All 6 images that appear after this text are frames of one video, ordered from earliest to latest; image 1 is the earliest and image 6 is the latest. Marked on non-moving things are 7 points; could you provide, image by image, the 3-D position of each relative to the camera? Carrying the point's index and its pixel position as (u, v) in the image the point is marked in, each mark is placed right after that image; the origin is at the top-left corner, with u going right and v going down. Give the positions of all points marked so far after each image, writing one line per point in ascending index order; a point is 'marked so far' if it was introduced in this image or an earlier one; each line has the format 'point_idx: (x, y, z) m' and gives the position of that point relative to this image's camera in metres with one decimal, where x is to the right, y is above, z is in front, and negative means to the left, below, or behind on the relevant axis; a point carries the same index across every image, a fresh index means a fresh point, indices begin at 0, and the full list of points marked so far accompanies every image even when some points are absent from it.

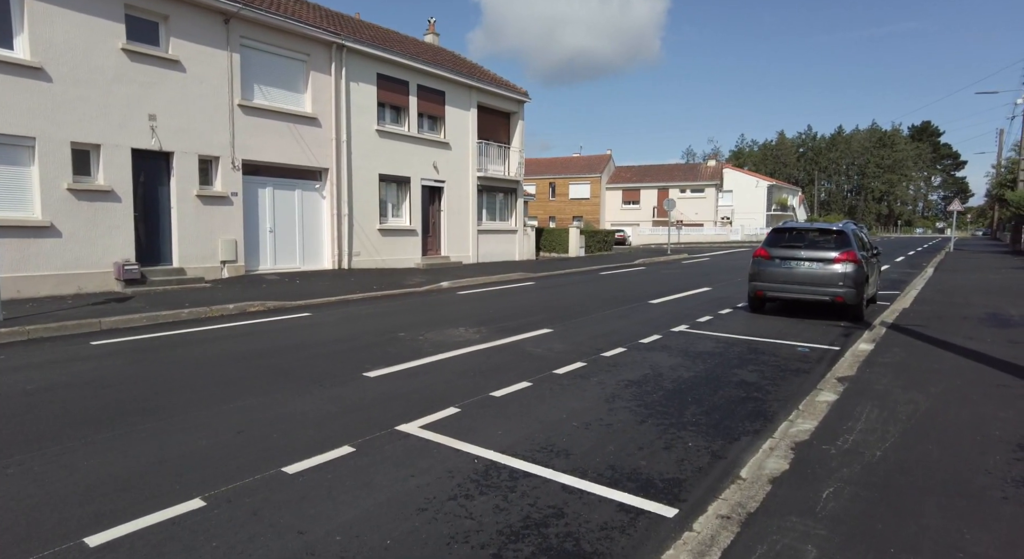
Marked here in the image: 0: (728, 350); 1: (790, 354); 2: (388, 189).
0: (+2.7, -0.9, +8.0) m
1: (+3.4, -0.9, +7.8) m
2: (-3.7, +2.7, +19.0) m
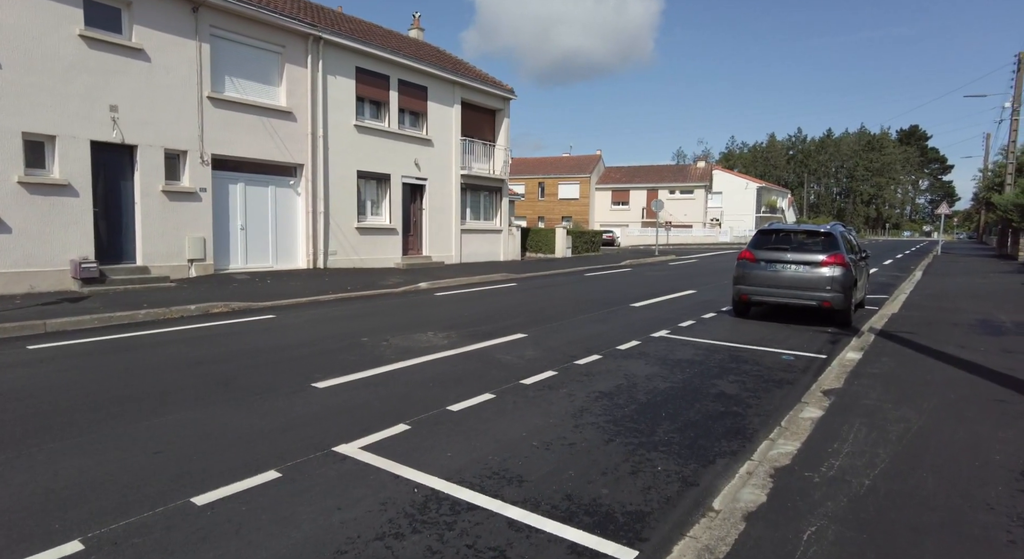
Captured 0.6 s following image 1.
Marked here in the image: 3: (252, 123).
0: (+2.4, -0.9, +7.6) m
1: (+3.1, -1.0, +7.4) m
2: (-4.3, +2.7, +18.4) m
3: (-6.1, +3.7, +14.7) m
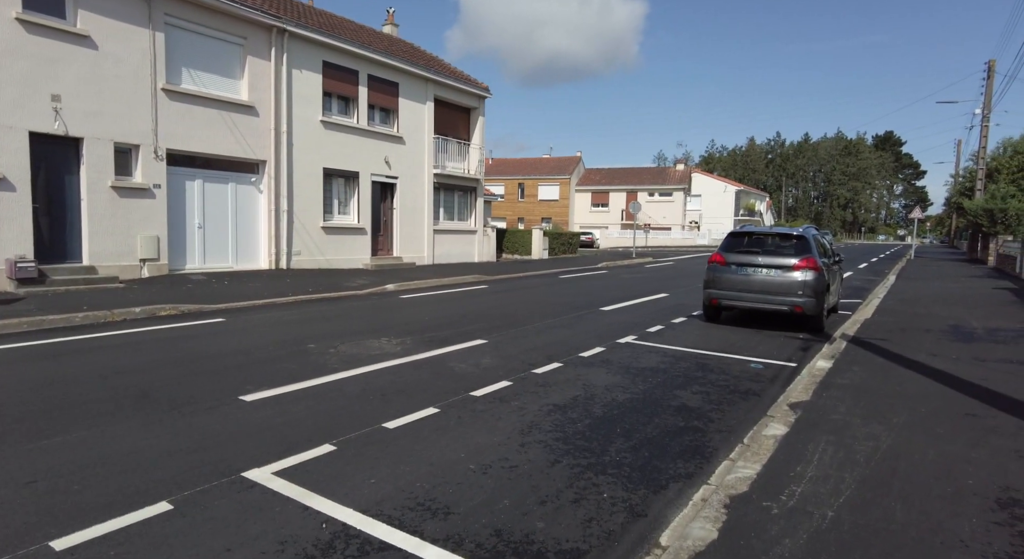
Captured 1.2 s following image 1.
0: (+1.9, -1.0, +7.2) m
1: (+2.6, -1.0, +7.1) m
2: (-5.1, +2.7, +17.9) m
3: (-6.8, +3.6, +14.1) m
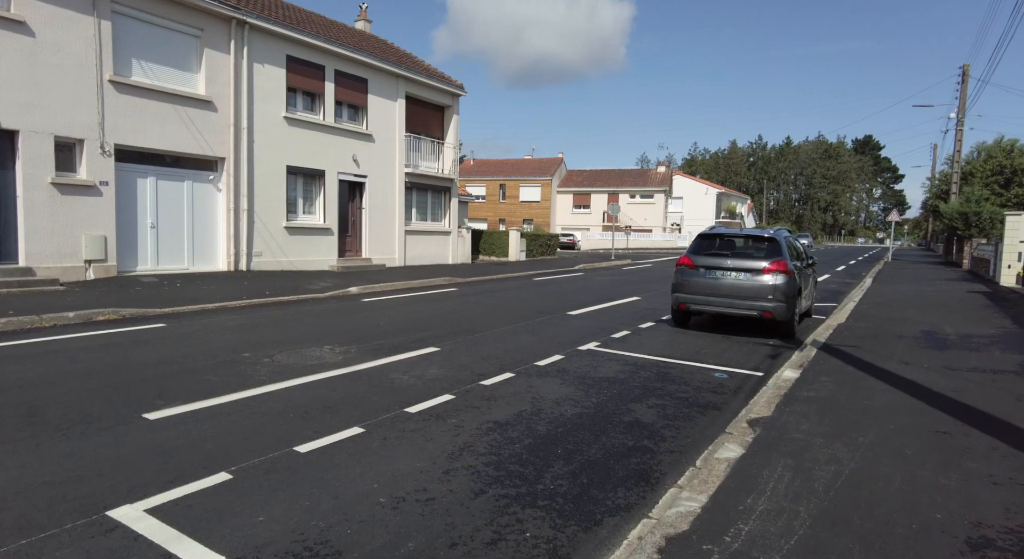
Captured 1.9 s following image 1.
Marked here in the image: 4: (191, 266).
0: (+1.3, -1.0, +6.8) m
1: (+2.0, -1.1, +6.6) m
2: (-5.8, +2.6, +17.3) m
3: (-7.5, +3.6, +13.5) m
4: (-7.4, +0.3, +14.6) m
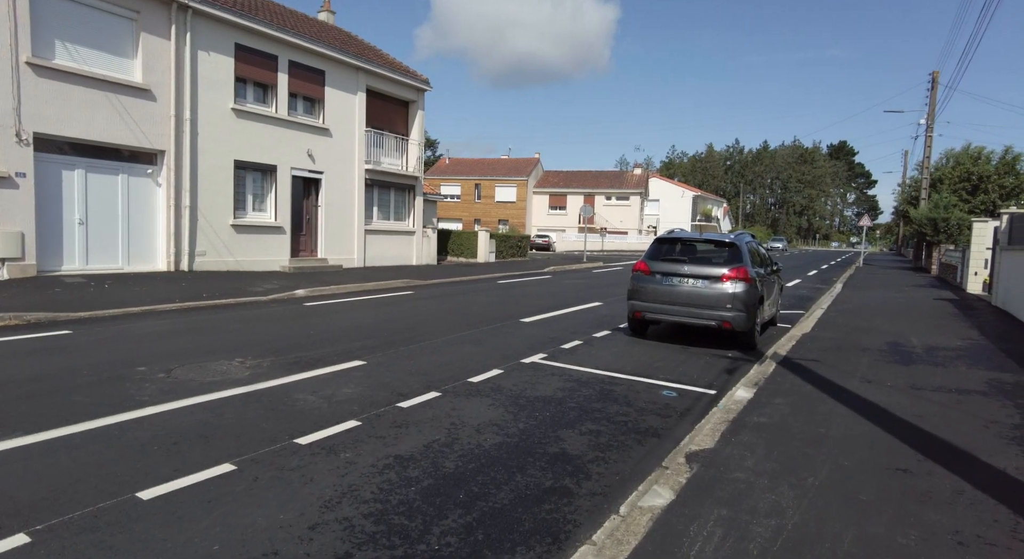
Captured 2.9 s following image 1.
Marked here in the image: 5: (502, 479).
0: (+0.6, -1.1, +6.2) m
1: (+1.3, -1.2, +6.0) m
2: (-6.9, +2.6, +16.4) m
3: (-8.3, +3.6, +12.6) m
4: (-8.4, +0.3, +13.7) m
5: (-0.1, -1.3, +4.1) m
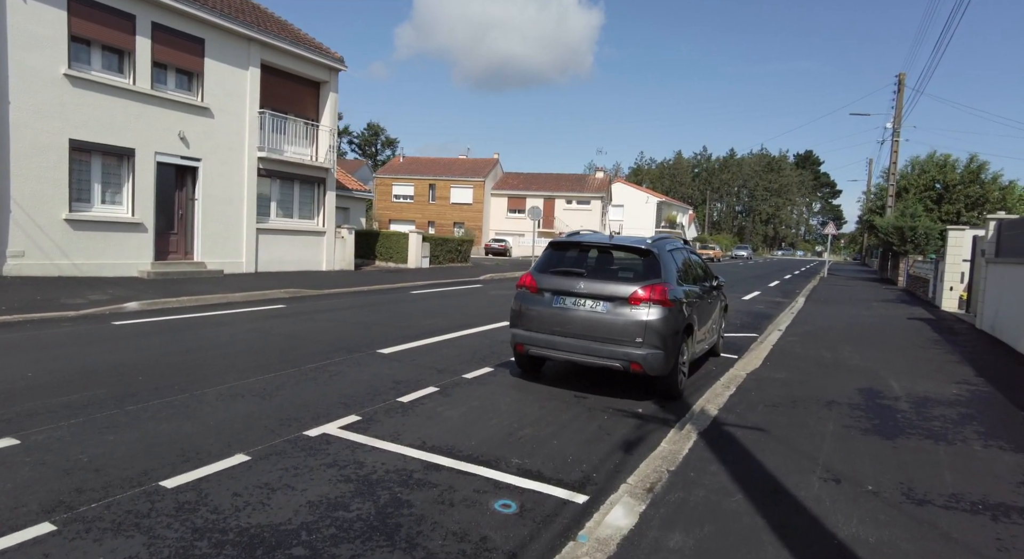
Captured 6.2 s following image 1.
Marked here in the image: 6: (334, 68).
0: (-1.0, -1.3, +3.5) m
1: (-0.3, -1.4, +3.4) m
2: (-8.9, +2.5, +13.4) m
3: (-10.2, +3.5, +9.5) m
4: (-10.3, +0.2, +10.6) m
5: (-1.6, -1.4, +1.3) m
6: (-5.5, +6.5, +19.4) m
